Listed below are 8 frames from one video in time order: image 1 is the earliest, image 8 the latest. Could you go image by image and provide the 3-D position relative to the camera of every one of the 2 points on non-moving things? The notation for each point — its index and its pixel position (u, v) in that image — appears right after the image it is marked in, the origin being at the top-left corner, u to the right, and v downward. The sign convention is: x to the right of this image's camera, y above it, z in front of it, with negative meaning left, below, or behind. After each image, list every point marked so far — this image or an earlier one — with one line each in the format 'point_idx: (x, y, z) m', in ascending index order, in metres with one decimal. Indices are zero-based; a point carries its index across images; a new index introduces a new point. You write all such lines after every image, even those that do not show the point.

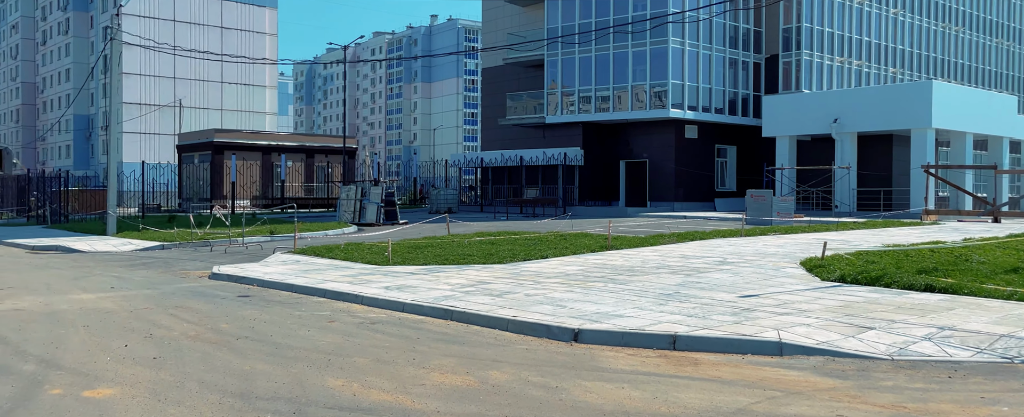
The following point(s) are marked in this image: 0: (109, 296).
0: (-5.7, -1.2, +12.9) m
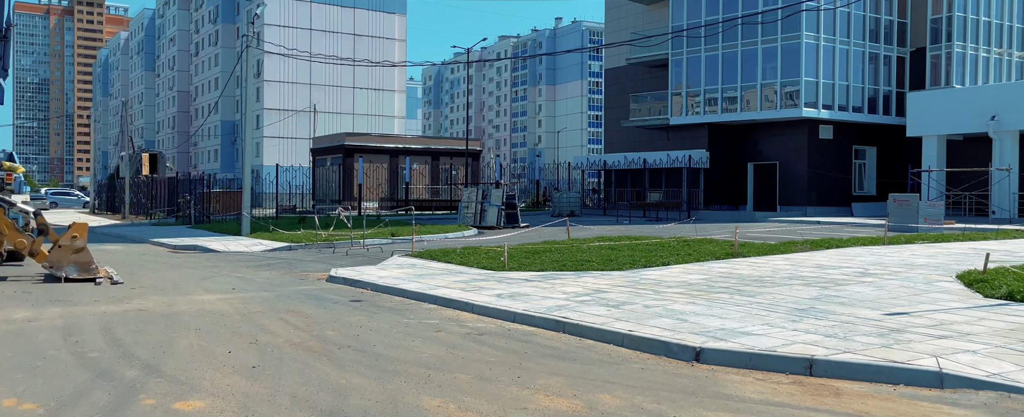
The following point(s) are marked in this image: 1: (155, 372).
0: (-4.1, -1.3, +13.0) m
1: (-2.9, -1.3, +7.4) m
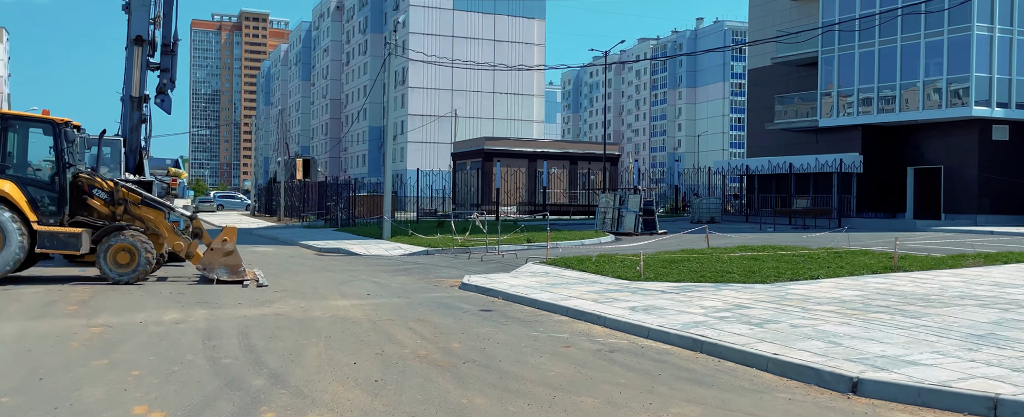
0: (-2.2, -1.4, +13.0) m
1: (-1.9, -1.4, +7.4) m
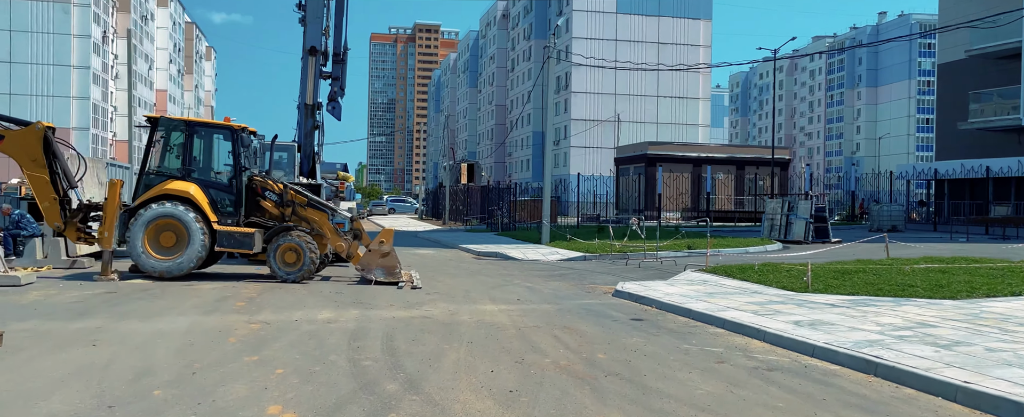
0: (0.0, -1.4, +12.7) m
1: (-0.8, -1.4, +7.1) m
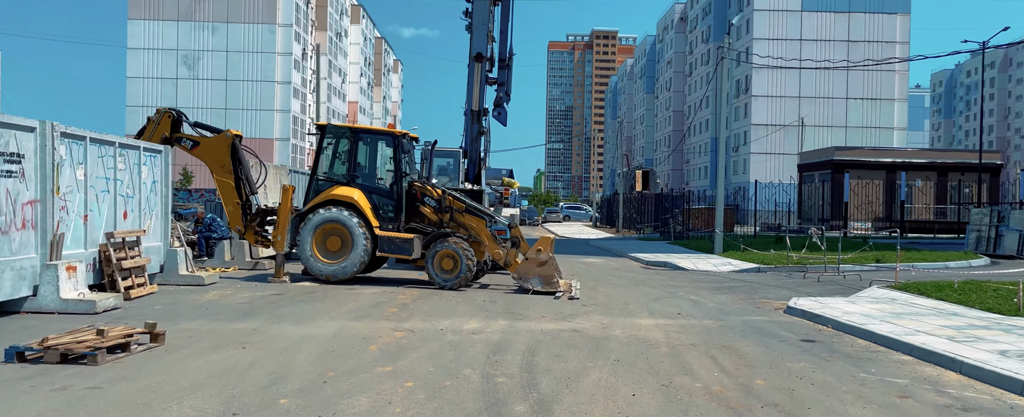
0: (+2.0, -1.5, +11.9) m
1: (+0.2, -1.4, +6.5) m
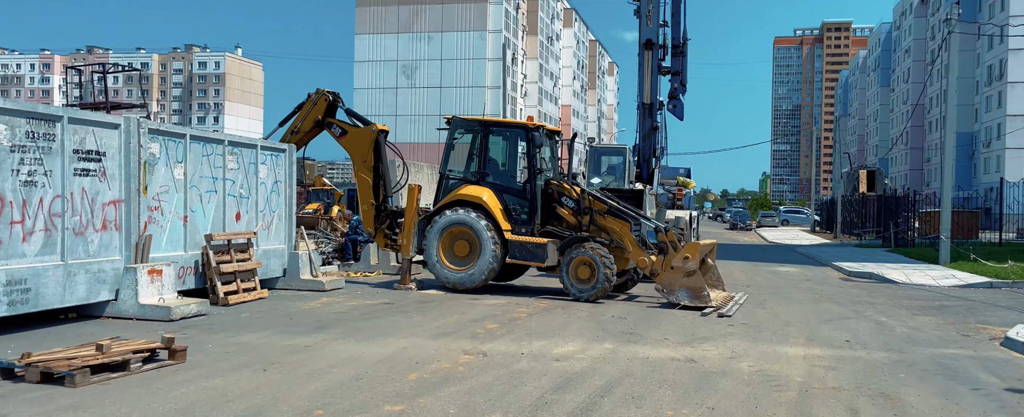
0: (+3.2, -1.5, +9.4) m
1: (+0.1, -1.4, +4.6) m
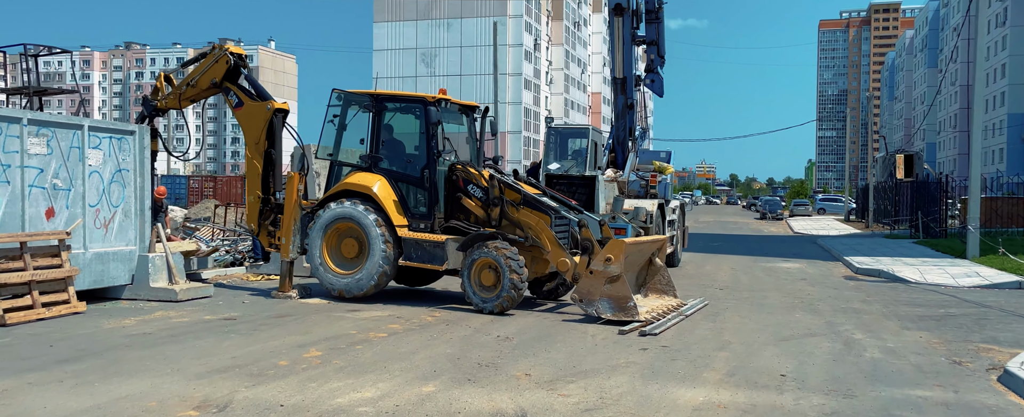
0: (+1.6, -1.4, +6.7) m
1: (-1.7, -1.4, +2.0) m
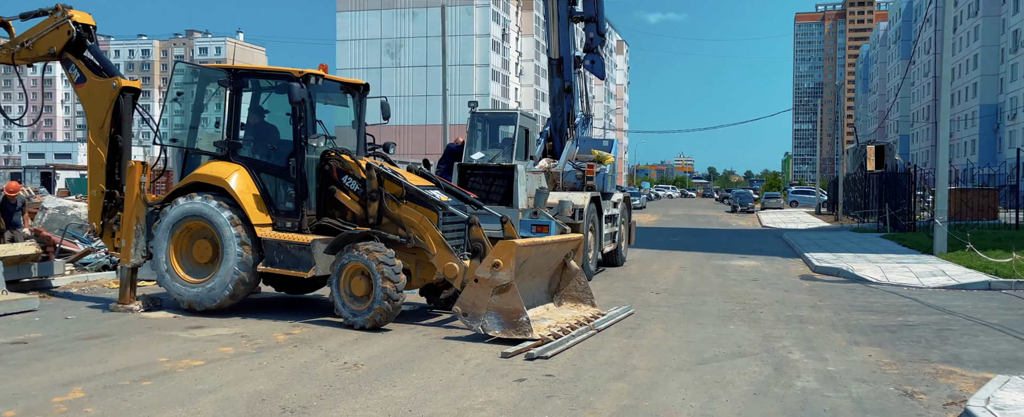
0: (+0.4, -1.4, +4.8) m
1: (-2.8, -1.4, +0.1) m
